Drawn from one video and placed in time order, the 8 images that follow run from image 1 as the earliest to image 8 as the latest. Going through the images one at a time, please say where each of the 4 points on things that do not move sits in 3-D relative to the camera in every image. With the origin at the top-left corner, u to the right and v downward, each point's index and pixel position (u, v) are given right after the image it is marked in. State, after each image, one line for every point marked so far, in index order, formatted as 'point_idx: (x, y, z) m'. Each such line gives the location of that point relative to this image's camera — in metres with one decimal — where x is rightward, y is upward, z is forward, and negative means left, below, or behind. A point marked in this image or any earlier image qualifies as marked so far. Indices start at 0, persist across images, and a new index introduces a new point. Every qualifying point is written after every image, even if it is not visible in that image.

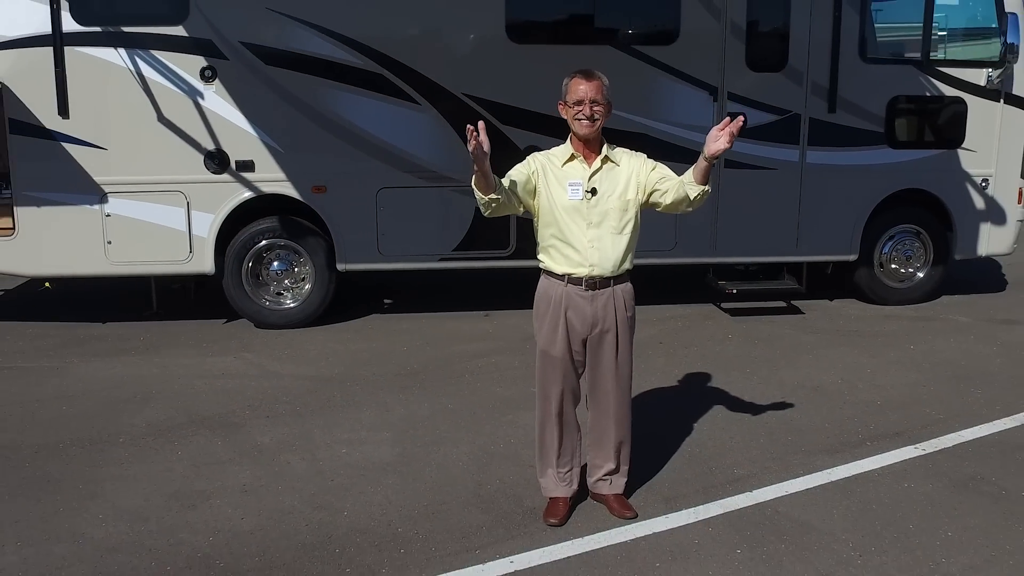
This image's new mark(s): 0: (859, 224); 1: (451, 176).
0: (+1.9, +0.3, +4.9) m
1: (-0.3, +0.6, +4.6) m
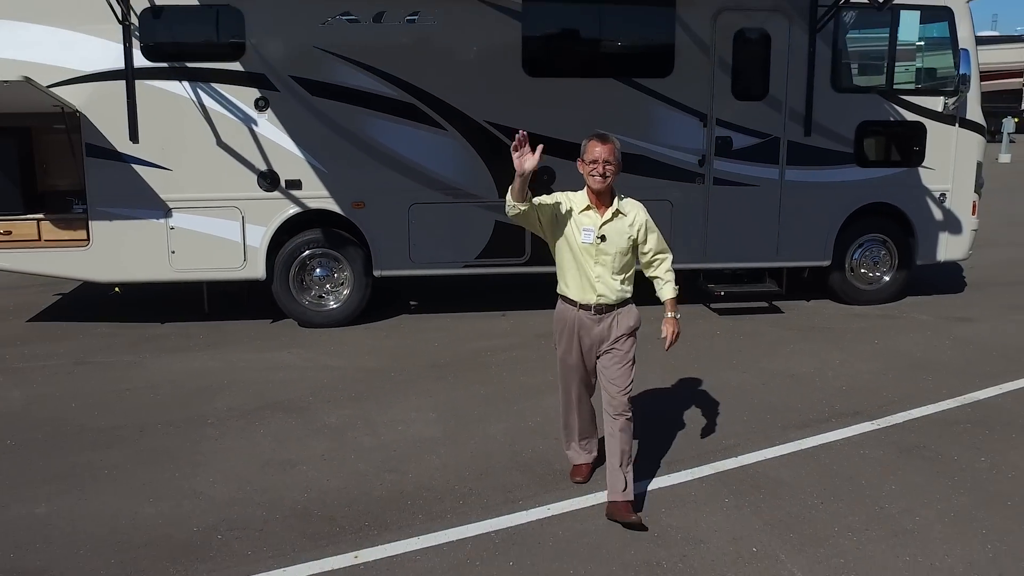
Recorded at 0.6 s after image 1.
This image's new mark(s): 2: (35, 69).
0: (+2.0, +0.3, +5.5) m
1: (-0.2, +0.5, +5.2) m
2: (-2.5, +1.1, +4.8) m
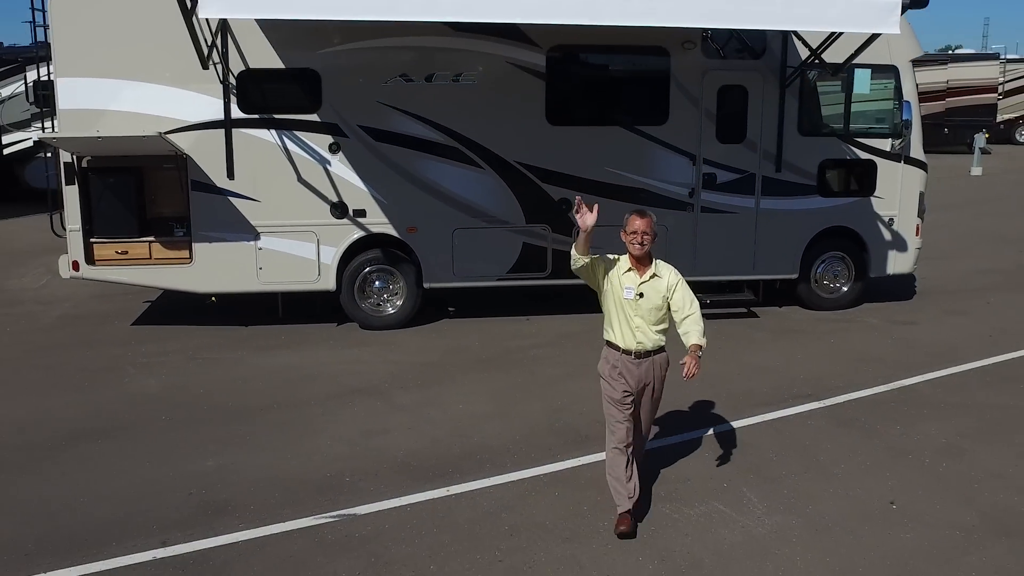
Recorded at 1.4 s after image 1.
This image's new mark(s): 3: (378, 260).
0: (+2.1, +0.3, +6.7) m
1: (0.0, +0.5, +6.3) m
2: (-2.3, +1.1, +5.9) m
3: (-0.9, +0.2, +6.3) m
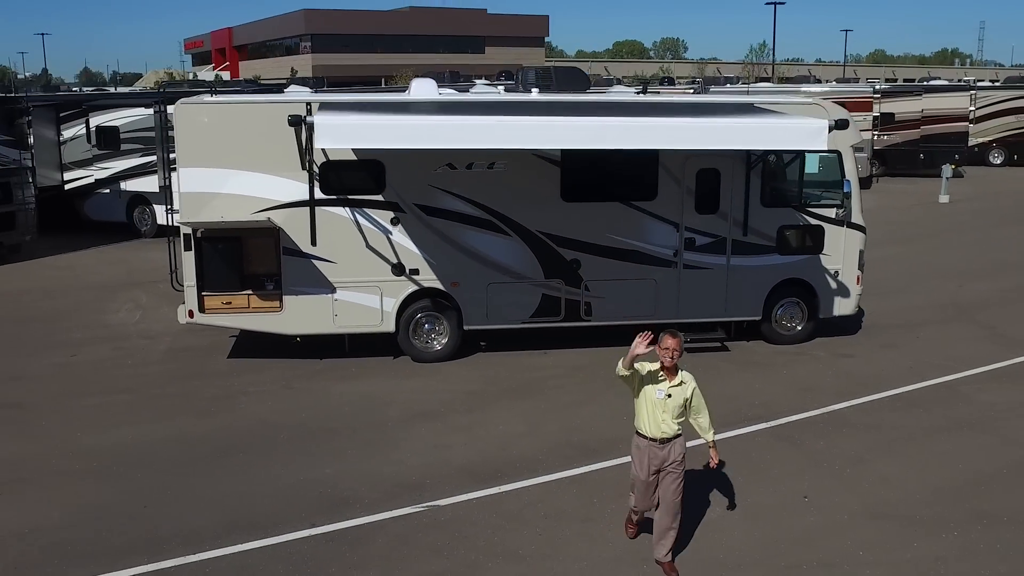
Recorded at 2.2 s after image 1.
0: (+2.3, -0.1, +8.3) m
1: (+0.1, +0.1, +8.0) m
2: (-2.1, +0.7, +7.5) m
3: (-0.7, -0.2, +7.9) m
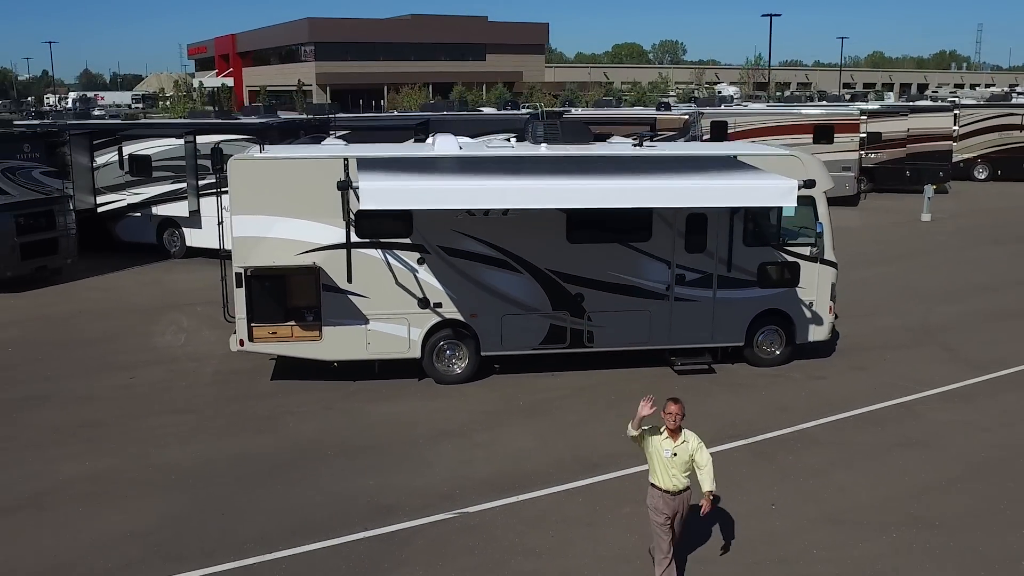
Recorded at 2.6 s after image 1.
0: (+2.4, -0.4, +9.4) m
1: (+0.3, -0.2, +9.0) m
2: (-2.0, +0.4, +8.6) m
3: (-0.6, -0.5, +9.0) m
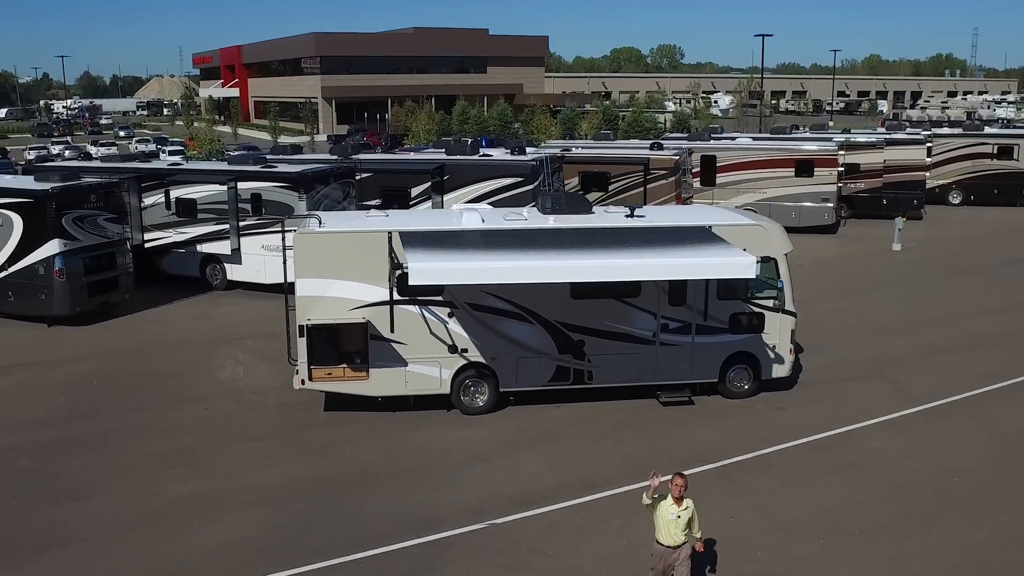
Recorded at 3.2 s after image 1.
0: (+2.6, -1.0, +11.3) m
1: (+0.4, -0.8, +10.9) m
2: (-1.9, -0.2, +10.4) m
3: (-0.5, -1.0, +10.8) m
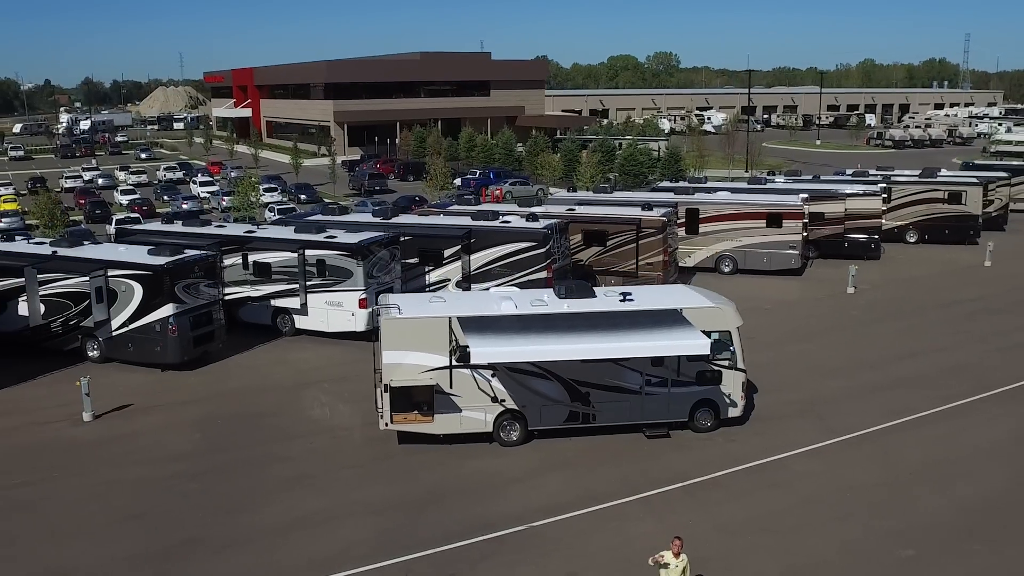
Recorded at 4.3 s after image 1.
0: (+3.0, -2.1, +15.3) m
1: (+0.8, -1.9, +14.9) m
2: (-1.5, -1.3, +14.5) m
3: (-0.1, -2.2, +14.9) m
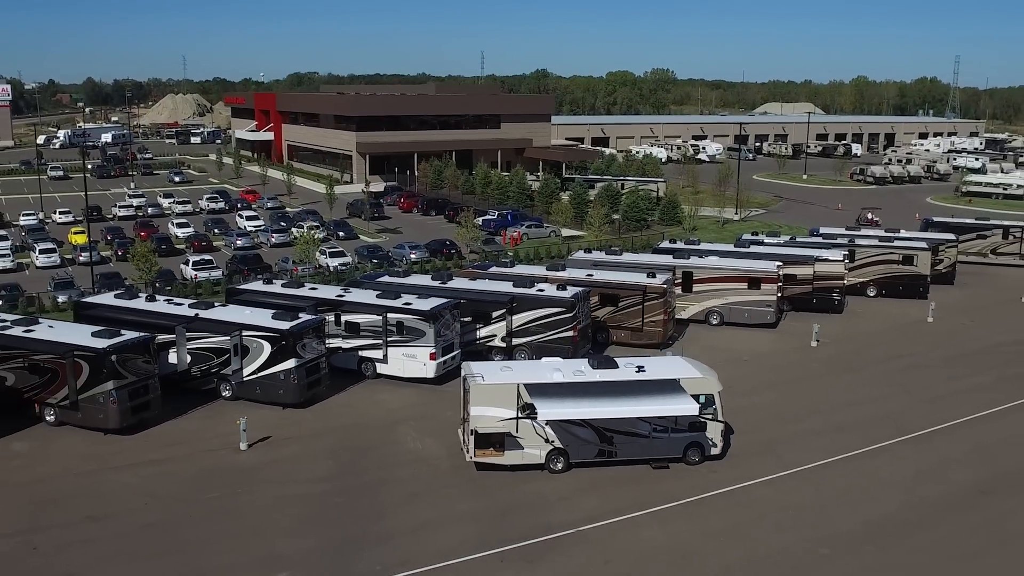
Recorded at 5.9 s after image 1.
0: (+4.1, -3.9, +21.6) m
1: (+1.9, -3.6, +21.2) m
2: (-0.3, -3.0, +20.7) m
3: (+1.0, -3.9, +21.1) m
